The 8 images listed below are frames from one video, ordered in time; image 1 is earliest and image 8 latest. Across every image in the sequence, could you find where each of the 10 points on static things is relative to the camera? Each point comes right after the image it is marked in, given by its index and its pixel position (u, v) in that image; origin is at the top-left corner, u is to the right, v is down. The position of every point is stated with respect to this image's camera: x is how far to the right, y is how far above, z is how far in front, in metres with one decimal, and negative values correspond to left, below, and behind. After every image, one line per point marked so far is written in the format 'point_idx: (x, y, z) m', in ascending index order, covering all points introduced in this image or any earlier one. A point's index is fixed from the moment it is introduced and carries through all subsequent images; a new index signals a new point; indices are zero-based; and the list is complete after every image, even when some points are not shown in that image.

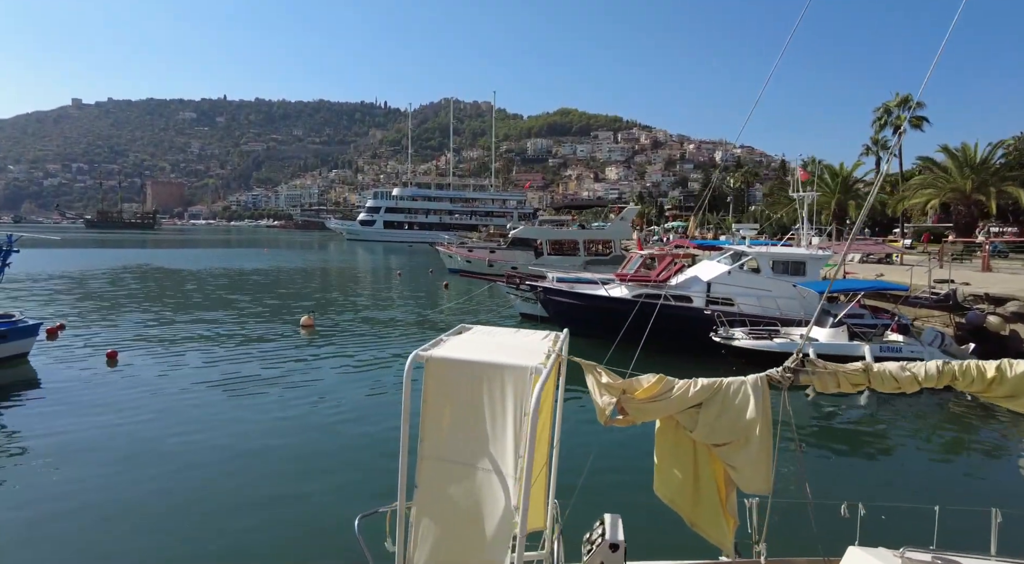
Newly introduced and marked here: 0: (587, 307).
0: (+2.4, -0.8, +19.9) m
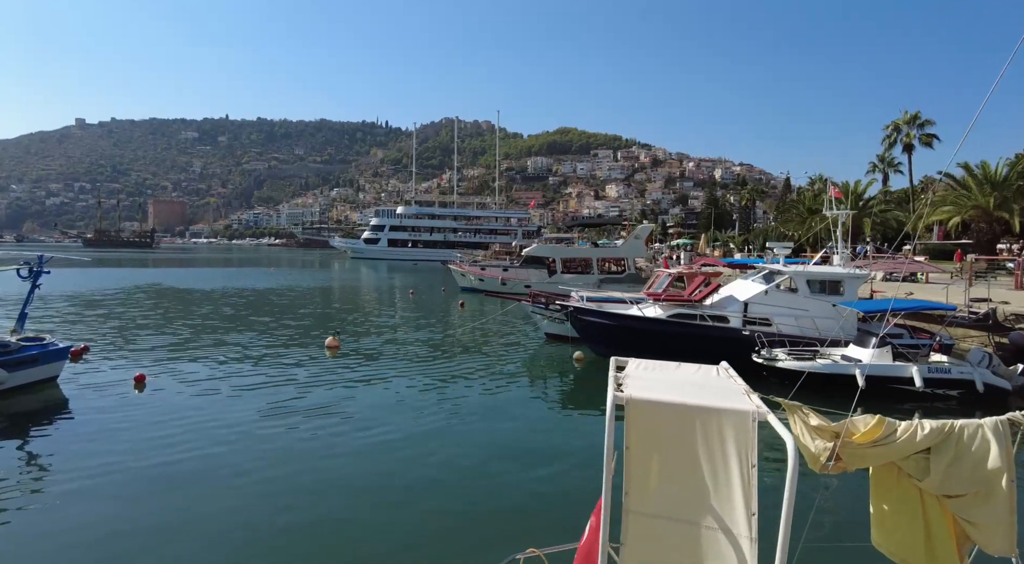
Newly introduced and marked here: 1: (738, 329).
0: (+3.3, -1.4, +19.6) m
1: (+6.3, -1.3, +18.1) m
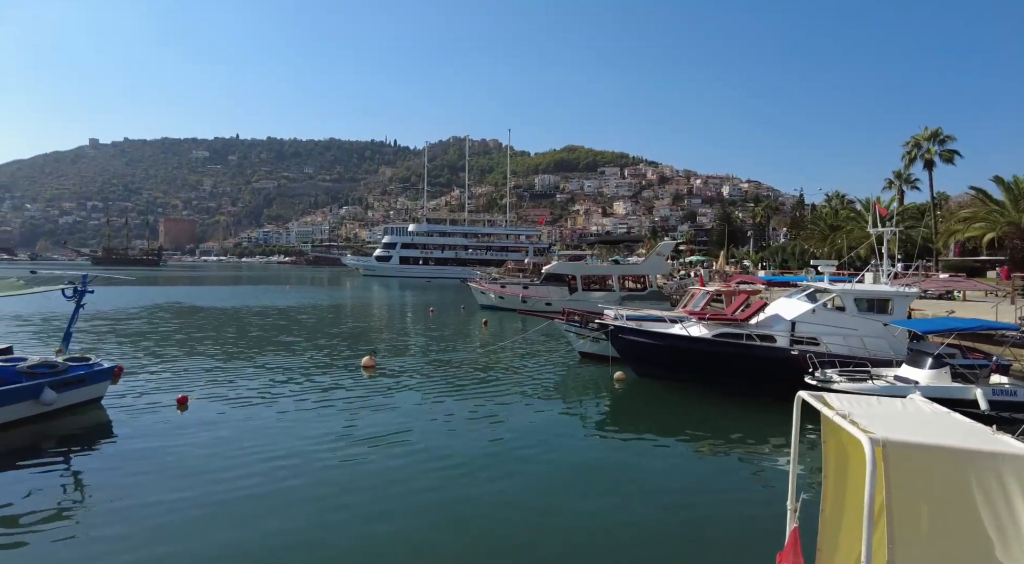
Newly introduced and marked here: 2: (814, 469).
0: (+4.5, -1.9, +19.3) m
1: (+7.5, -1.8, +17.7) m
2: (+6.4, -3.9, +14.0) m
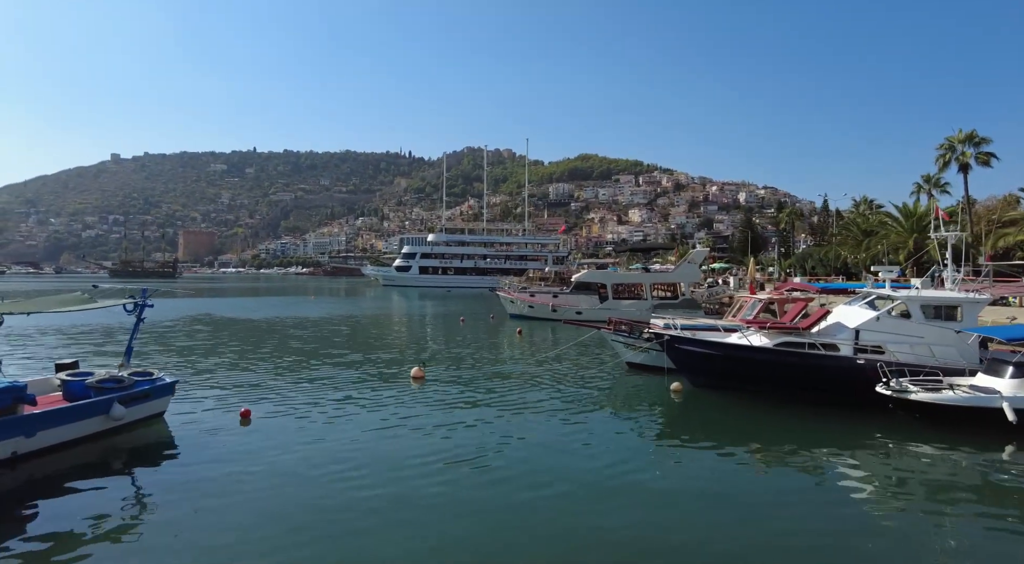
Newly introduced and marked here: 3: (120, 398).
0: (+6.0, -2.2, +18.9) m
1: (+9.0, -2.0, +17.2) m
2: (+7.9, -4.1, +13.5) m
3: (-8.1, -2.4, +13.6) m
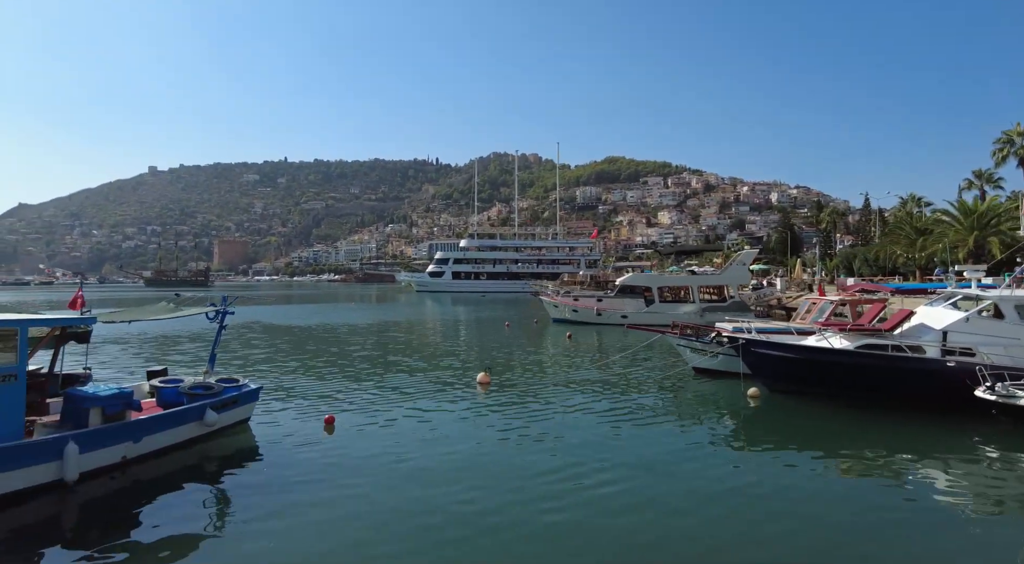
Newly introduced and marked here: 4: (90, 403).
0: (+8.1, -2.2, +18.4) m
1: (+10.9, -2.0, +16.6) m
2: (+9.7, -4.1, +13.0) m
3: (-6.3, -2.6, +13.8) m
4: (-7.2, -2.1, +11.2) m
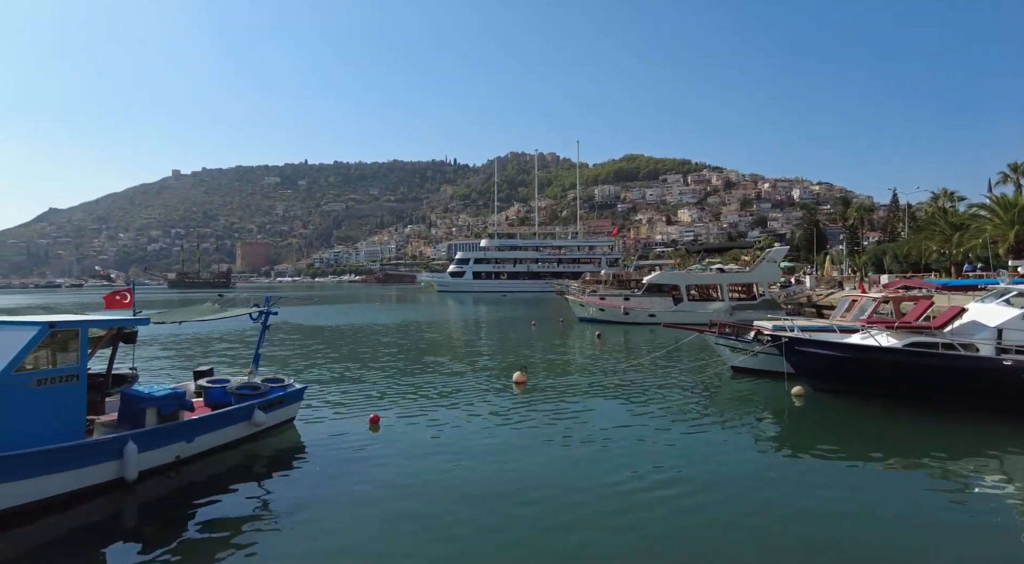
0: (+9.2, -2.1, +18.0) m
1: (+12.0, -1.9, +16.1) m
2: (+10.6, -4.0, +12.5) m
3: (-5.4, -2.6, +13.9) m
4: (-6.3, -2.1, +11.3) m
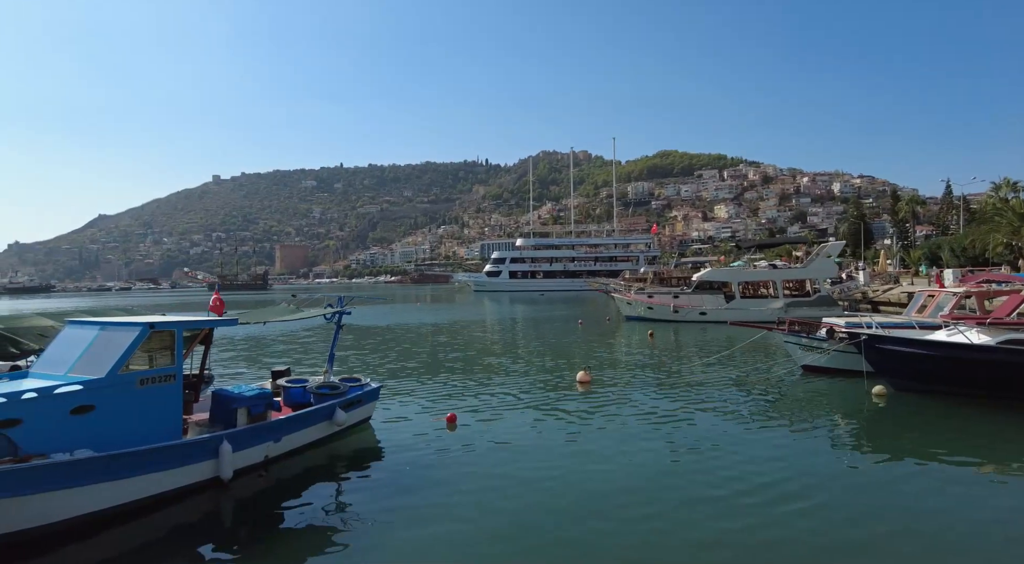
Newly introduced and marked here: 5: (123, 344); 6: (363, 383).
0: (+11.1, -2.0, +17.2) m
1: (+13.7, -1.7, +15.2) m
2: (+12.2, -3.8, +11.6) m
3: (-3.7, -2.6, +13.9) m
4: (-4.8, -2.1, +11.4) m
5: (-6.0, -0.9, +10.1) m
6: (-3.6, -2.4, +15.4) m
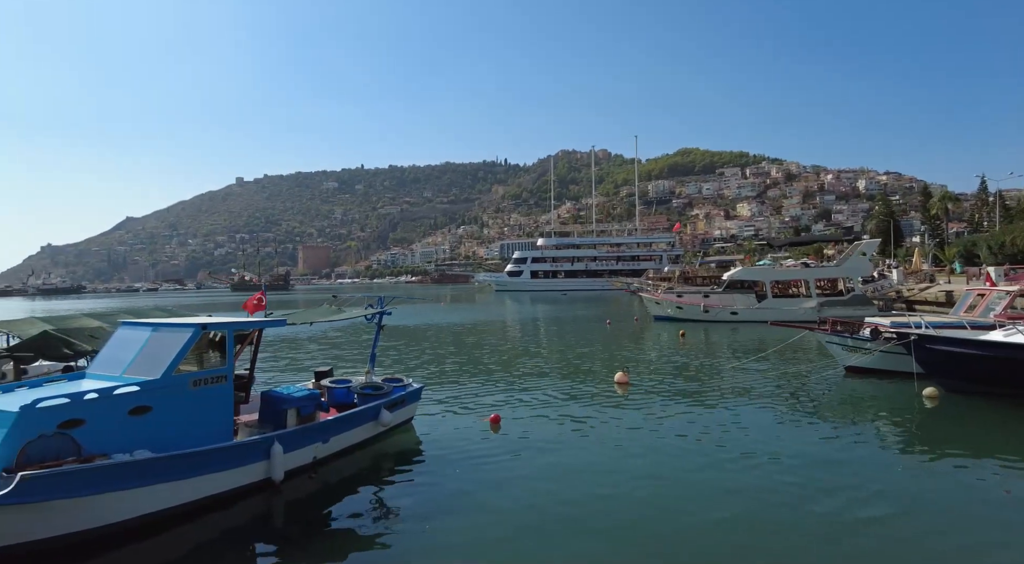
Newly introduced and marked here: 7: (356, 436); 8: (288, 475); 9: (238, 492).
0: (+12.1, -1.9, +16.6) m
1: (+14.7, -1.7, +14.5) m
2: (+13.1, -3.8, +11.0) m
3: (-2.7, -2.6, +13.8) m
4: (-3.9, -2.1, +11.3) m
5: (-5.2, -1.0, +10.1) m
6: (-2.6, -2.4, +15.3) m
7: (-3.2, -3.1, +13.0) m
8: (-4.0, -3.4, +11.4) m
9: (-4.4, -3.4, +10.5) m
